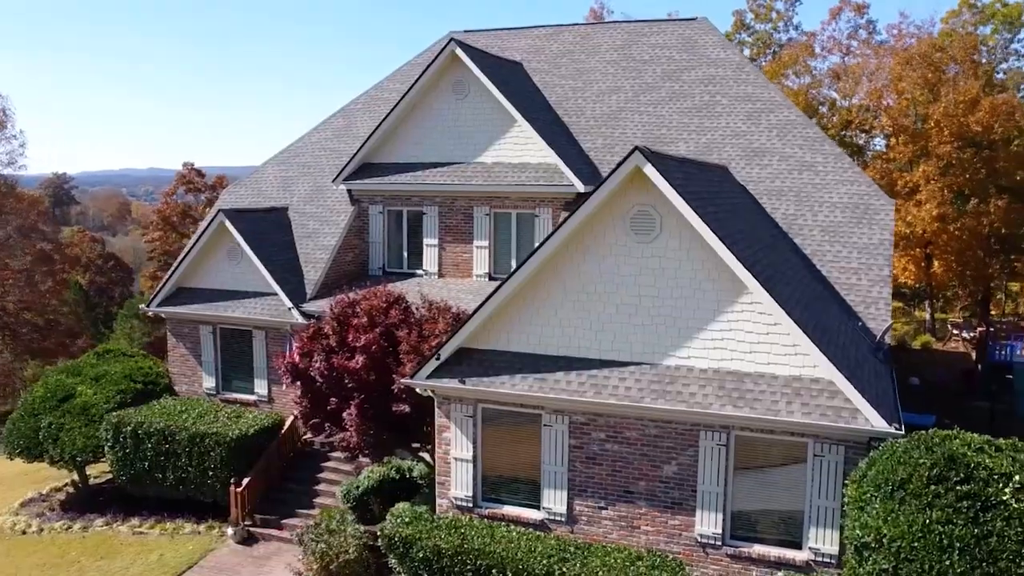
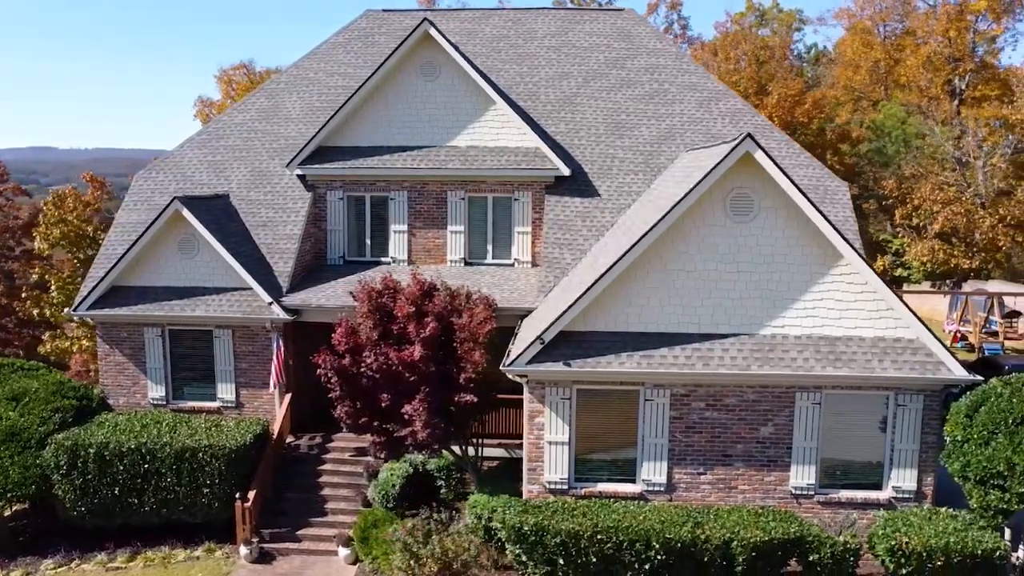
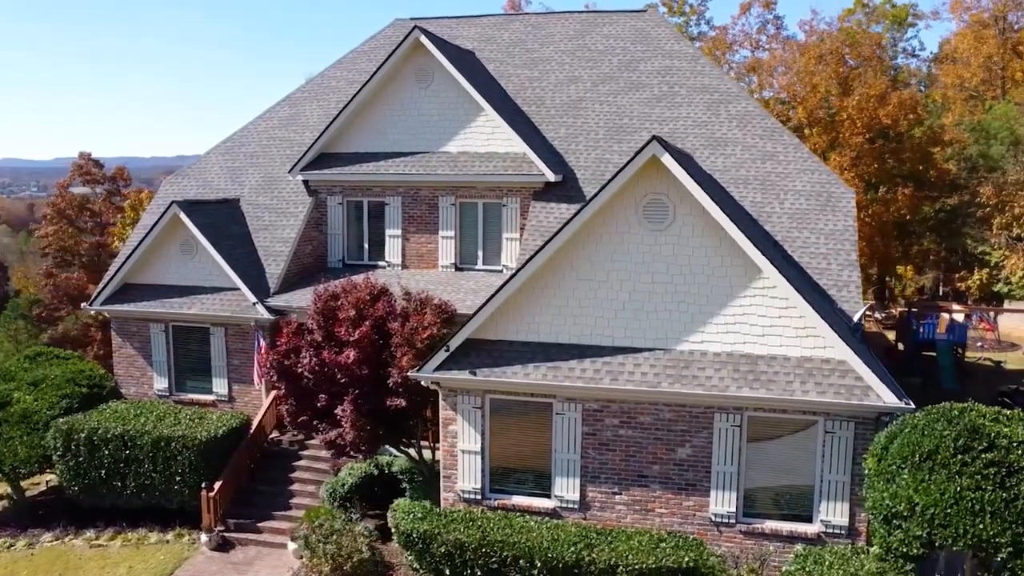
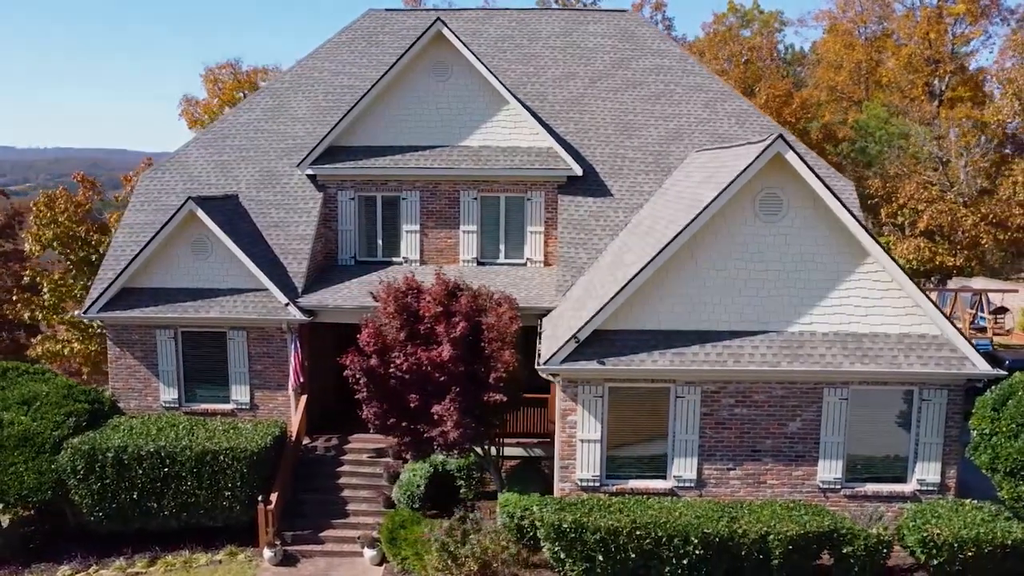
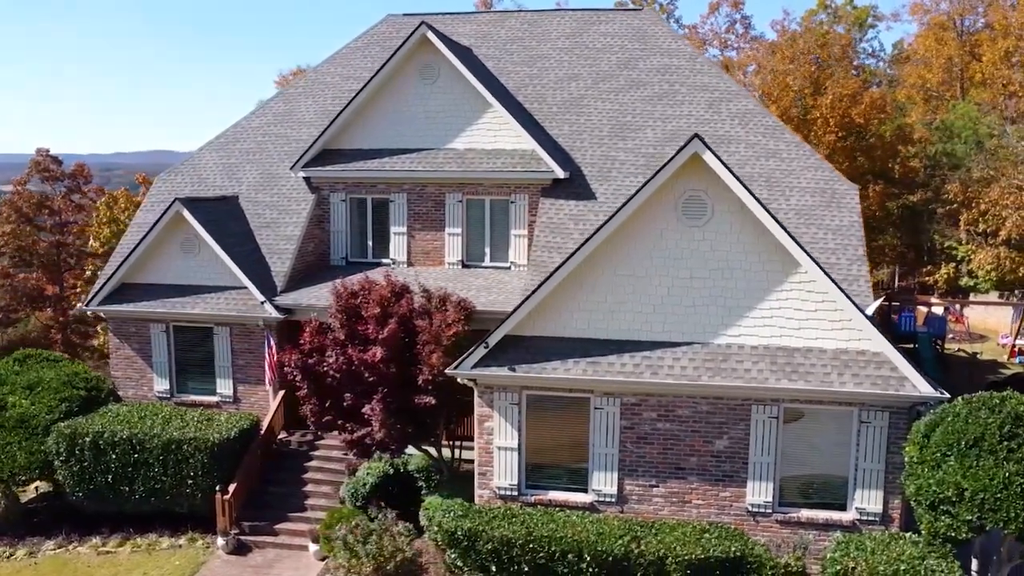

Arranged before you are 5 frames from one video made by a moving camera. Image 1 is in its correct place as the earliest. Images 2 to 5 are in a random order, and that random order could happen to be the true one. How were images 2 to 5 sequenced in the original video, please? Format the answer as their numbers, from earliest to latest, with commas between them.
3, 5, 2, 4
